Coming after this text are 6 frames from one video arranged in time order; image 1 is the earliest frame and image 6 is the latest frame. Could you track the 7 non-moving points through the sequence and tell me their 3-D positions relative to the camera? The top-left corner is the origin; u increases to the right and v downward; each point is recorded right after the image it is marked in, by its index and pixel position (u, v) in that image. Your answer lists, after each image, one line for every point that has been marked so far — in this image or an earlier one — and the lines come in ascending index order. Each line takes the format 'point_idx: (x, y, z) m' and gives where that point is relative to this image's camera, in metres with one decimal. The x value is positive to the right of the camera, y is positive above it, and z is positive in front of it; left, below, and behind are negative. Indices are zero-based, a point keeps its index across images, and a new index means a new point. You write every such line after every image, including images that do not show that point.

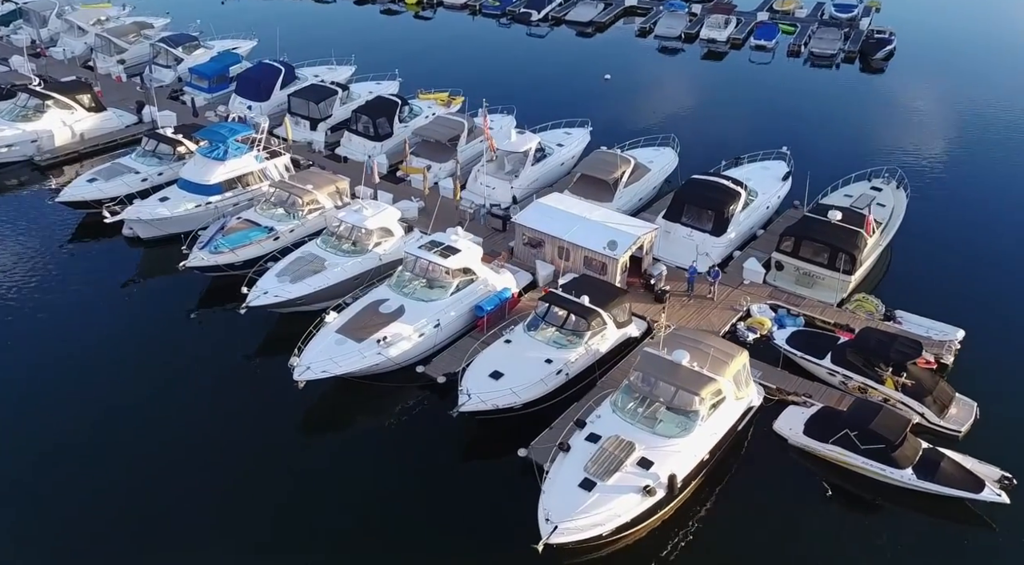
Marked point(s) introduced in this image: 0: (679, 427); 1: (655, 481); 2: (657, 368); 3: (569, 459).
0: (+3.9, -3.3, +18.9) m
1: (+3.1, -4.3, +17.9) m
2: (+3.5, -2.0, +19.7) m
3: (+1.3, -4.0, +18.5) m
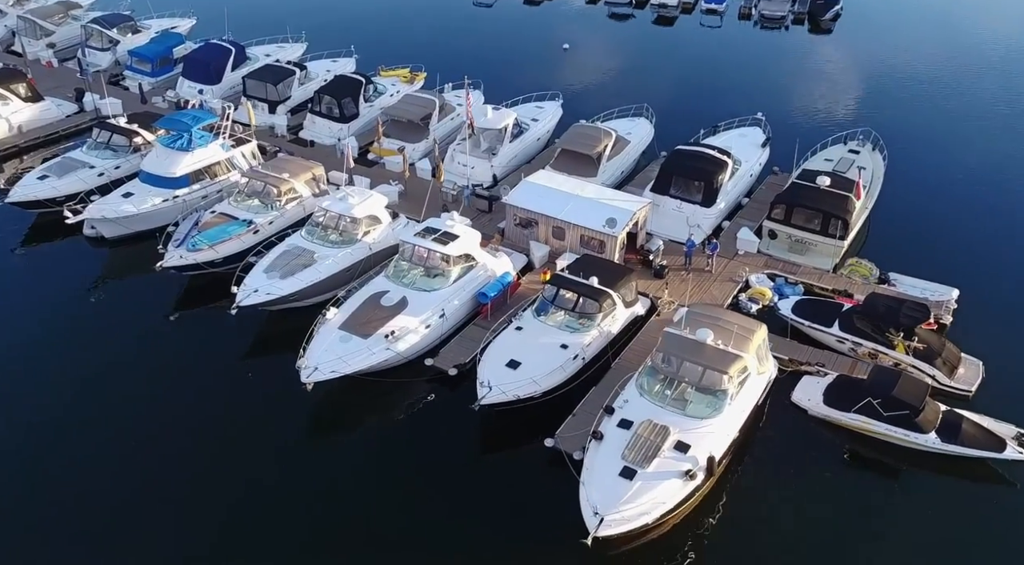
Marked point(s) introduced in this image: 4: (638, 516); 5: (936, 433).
0: (+4.5, -2.8, +18.7) m
1: (+3.9, -3.9, +17.6) m
2: (+4.0, -1.6, +19.4) m
3: (+2.0, -3.6, +18.0) m
4: (+2.6, -4.8, +16.8) m
5: (+10.4, -3.7, +19.9) m
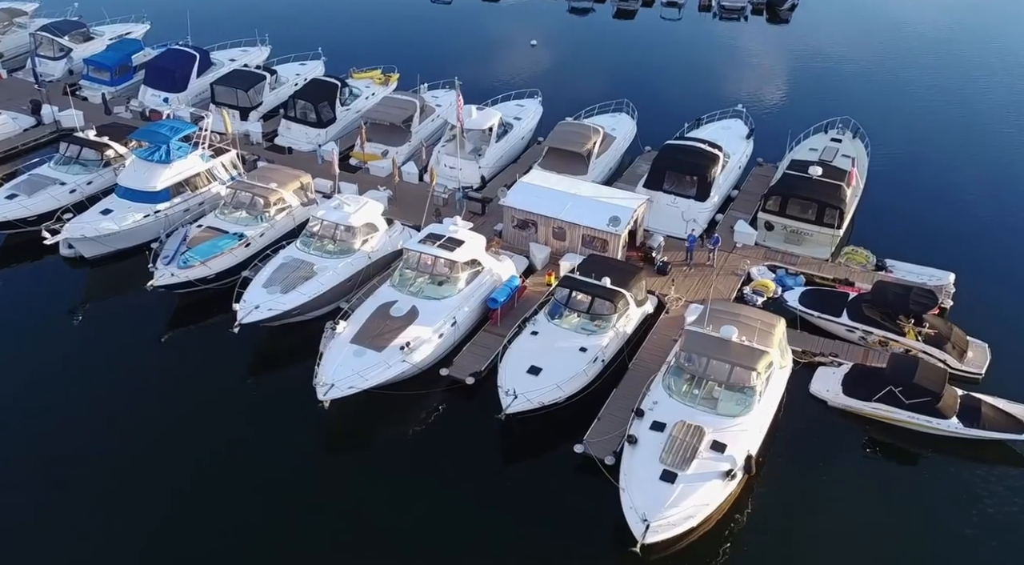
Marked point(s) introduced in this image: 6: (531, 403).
0: (+5.2, -2.8, +18.6) m
1: (+4.7, -3.8, +17.5) m
2: (+4.6, -1.5, +19.2) m
3: (+2.8, -3.7, +17.8) m
4: (+3.5, -4.8, +16.6) m
5: (+11.0, -3.4, +20.2) m
6: (+0.5, -2.9, +19.8) m
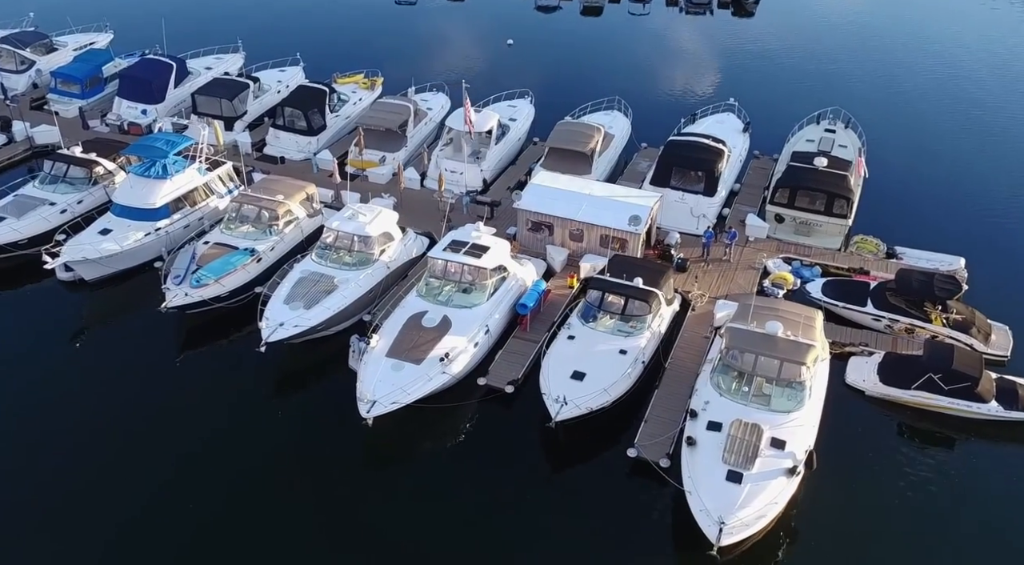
0: (+6.4, -2.7, +18.6) m
1: (+6.0, -3.8, +17.5) m
2: (+5.7, -1.4, +19.2) m
3: (+4.1, -3.7, +17.7) m
4: (+4.9, -4.8, +16.5) m
5: (+12.1, -3.0, +20.6) m
6: (+1.6, -3.0, +19.5) m
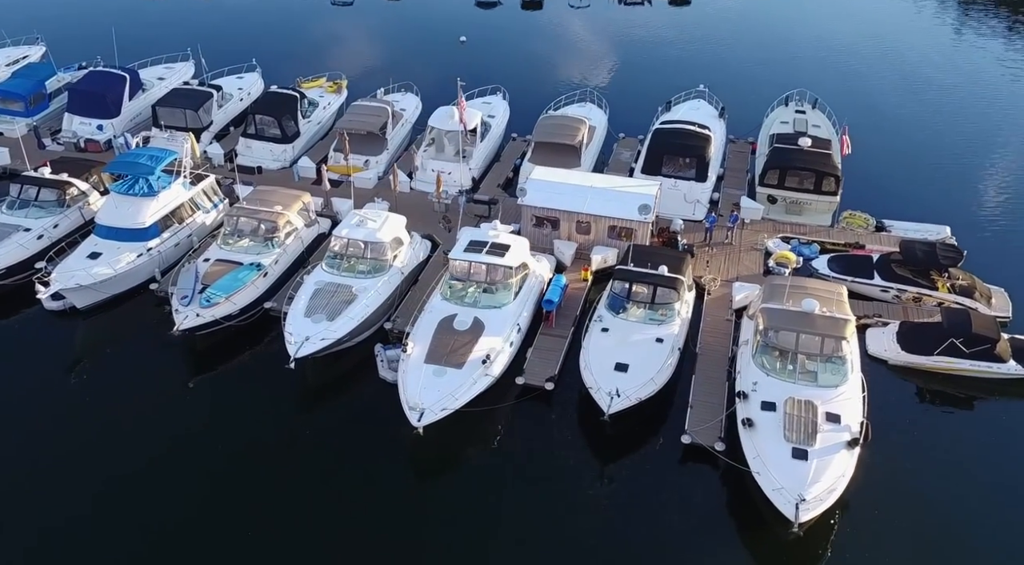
0: (+7.6, -2.1, +19.1) m
1: (+7.4, -3.2, +17.9) m
2: (+6.7, -0.9, +19.6) m
3: (+5.5, -3.3, +17.9) m
4: (+6.5, -4.3, +16.9) m
5: (+13.1, -2.1, +21.6) m
6: (+2.7, -2.8, +19.5) m
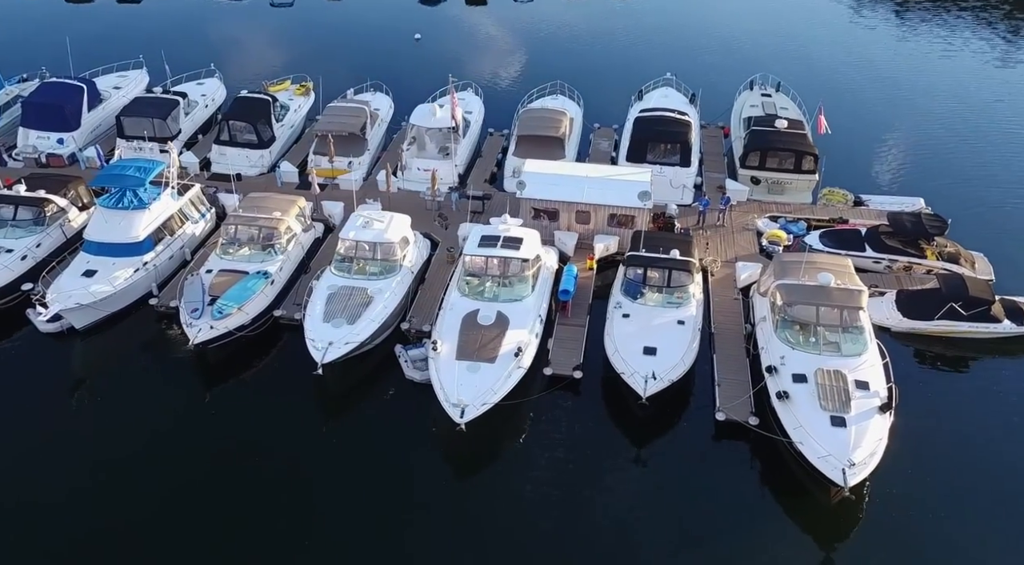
0: (+8.4, -1.5, +19.9) m
1: (+8.4, -2.6, +18.7) m
2: (+7.4, -0.3, +20.3) m
3: (+6.4, -2.8, +18.5) m
4: (+7.6, -3.7, +17.6) m
5: (+13.6, -1.1, +22.9) m
6: (+3.6, -2.4, +19.9) m
